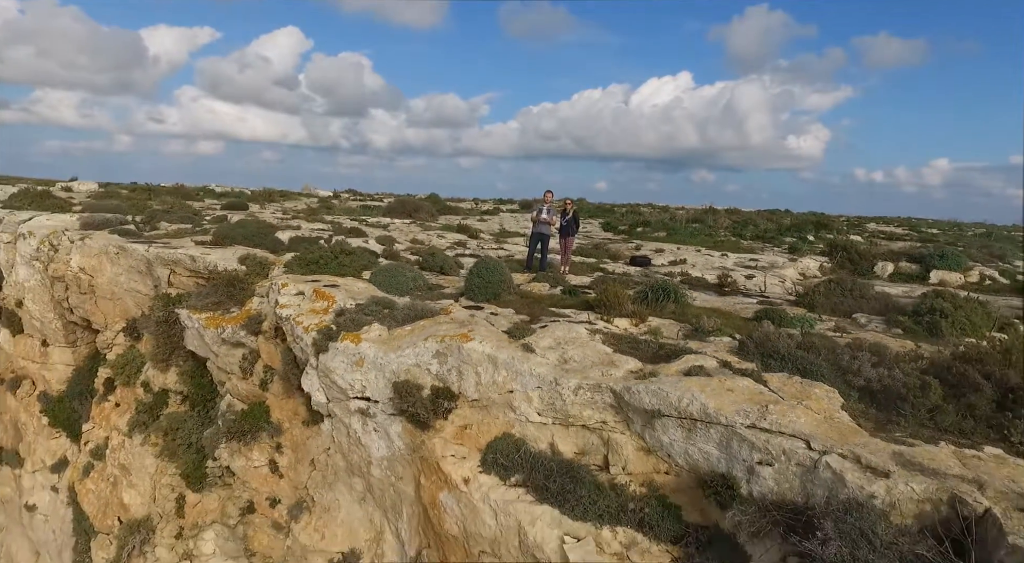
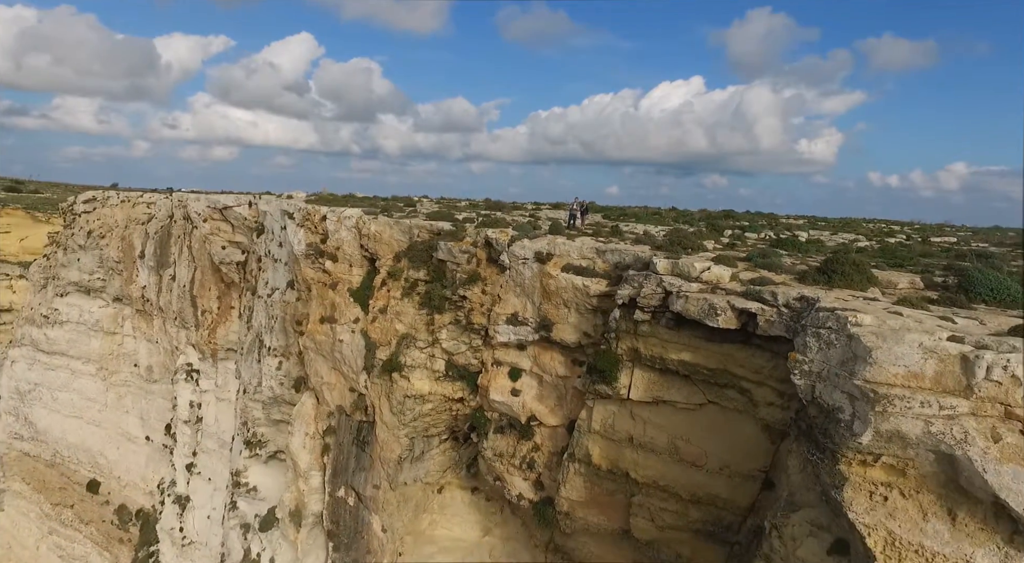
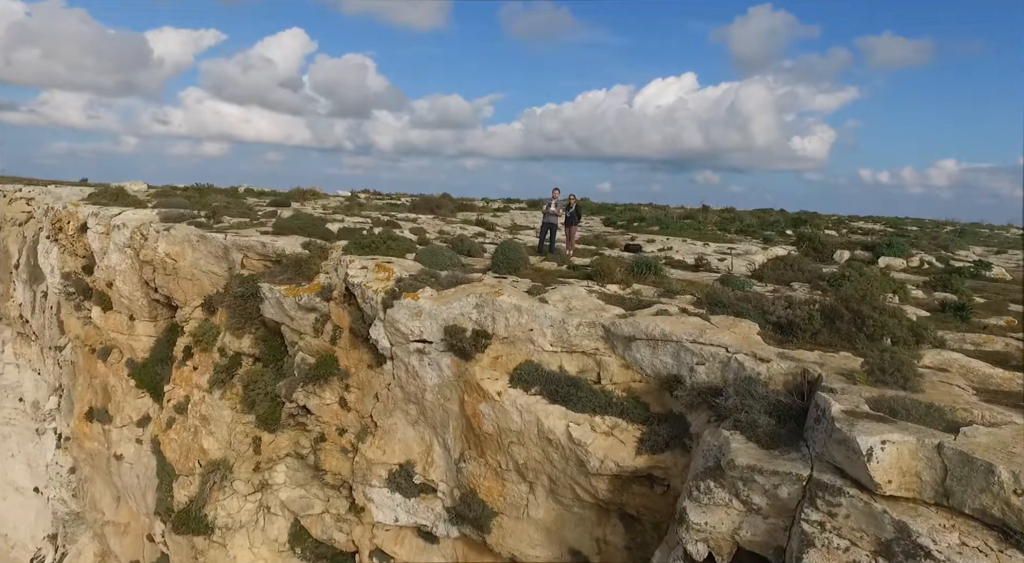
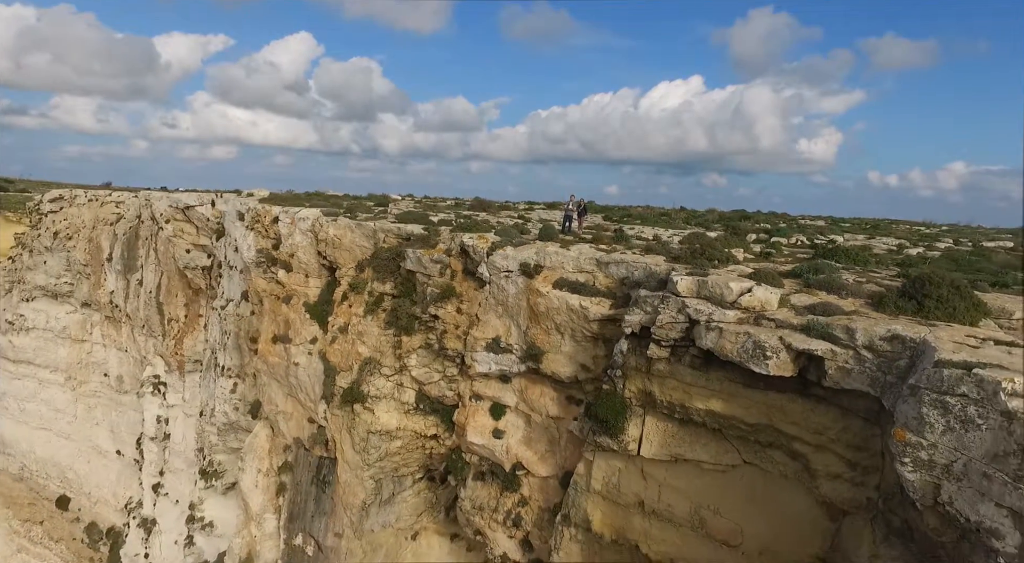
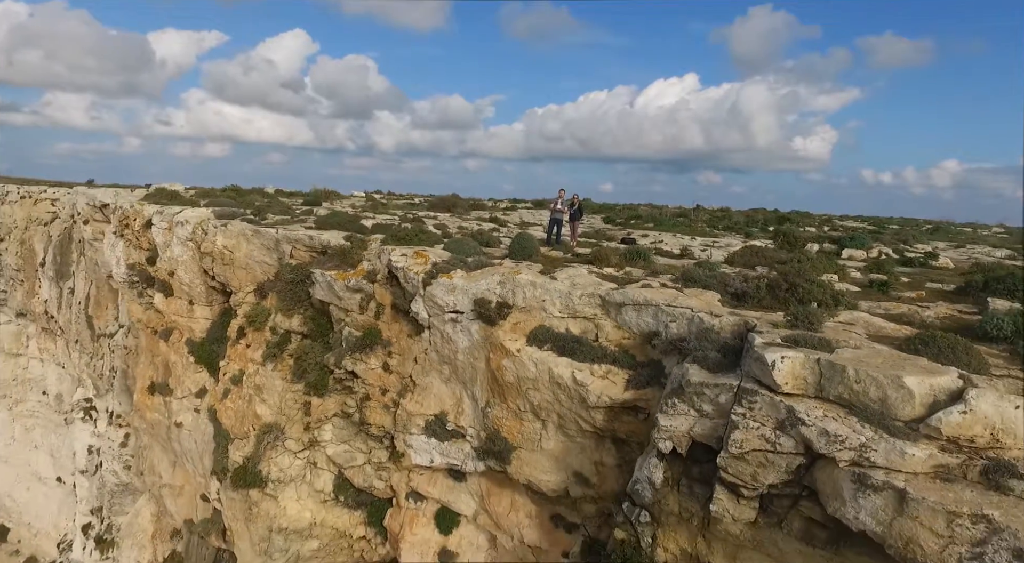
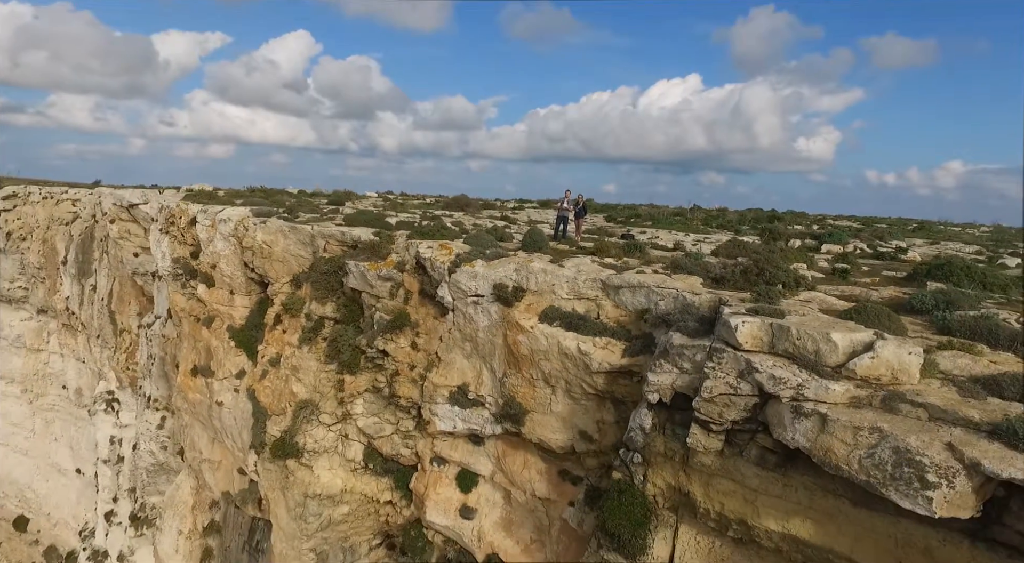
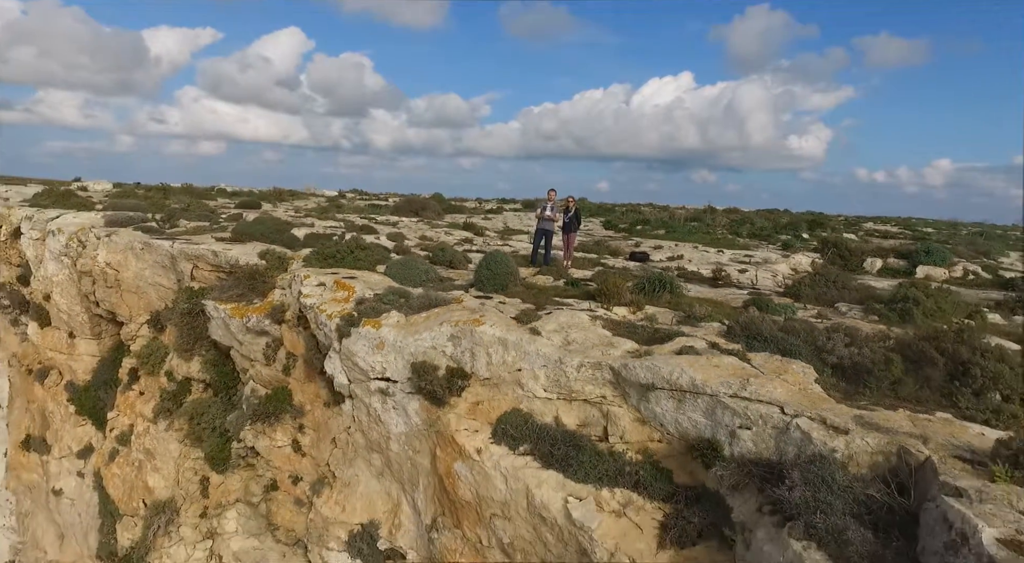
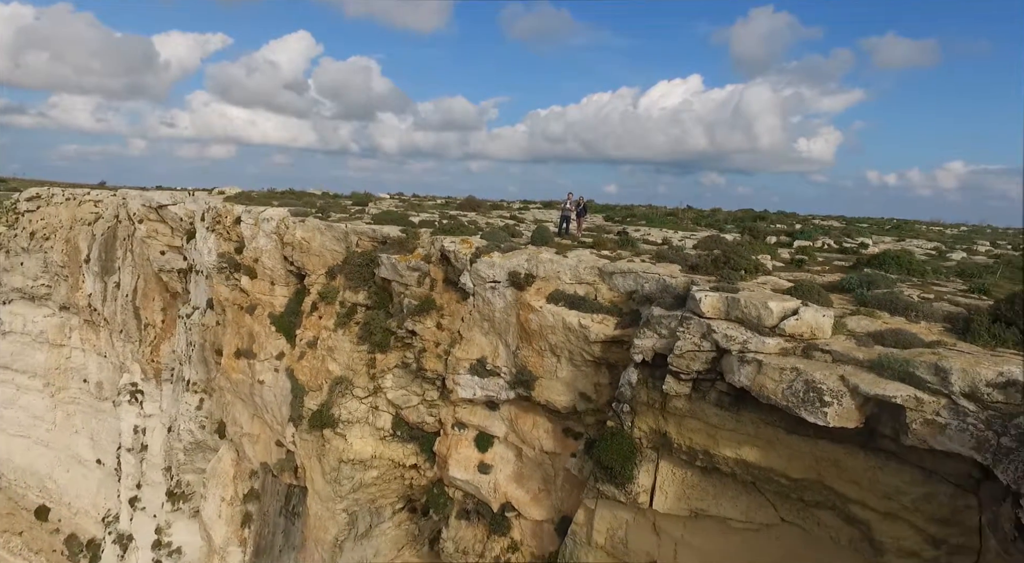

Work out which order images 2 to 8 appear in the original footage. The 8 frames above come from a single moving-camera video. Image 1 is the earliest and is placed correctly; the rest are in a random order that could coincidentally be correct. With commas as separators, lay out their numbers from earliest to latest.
7, 3, 5, 6, 8, 4, 2
